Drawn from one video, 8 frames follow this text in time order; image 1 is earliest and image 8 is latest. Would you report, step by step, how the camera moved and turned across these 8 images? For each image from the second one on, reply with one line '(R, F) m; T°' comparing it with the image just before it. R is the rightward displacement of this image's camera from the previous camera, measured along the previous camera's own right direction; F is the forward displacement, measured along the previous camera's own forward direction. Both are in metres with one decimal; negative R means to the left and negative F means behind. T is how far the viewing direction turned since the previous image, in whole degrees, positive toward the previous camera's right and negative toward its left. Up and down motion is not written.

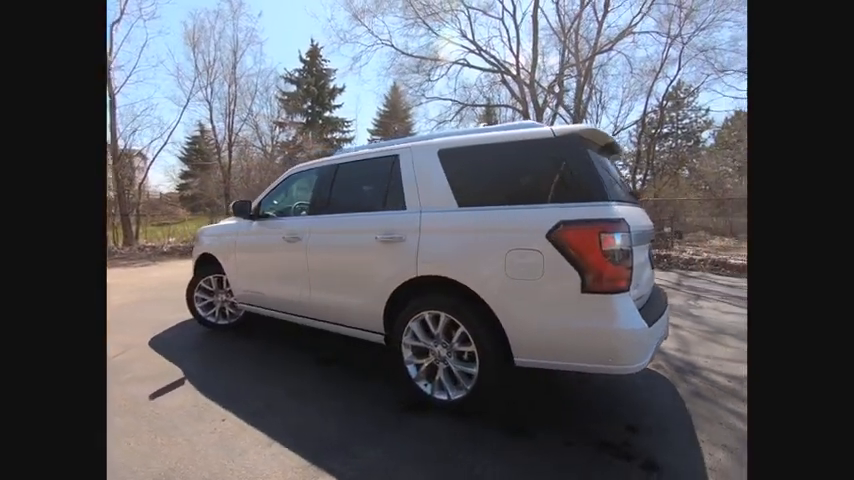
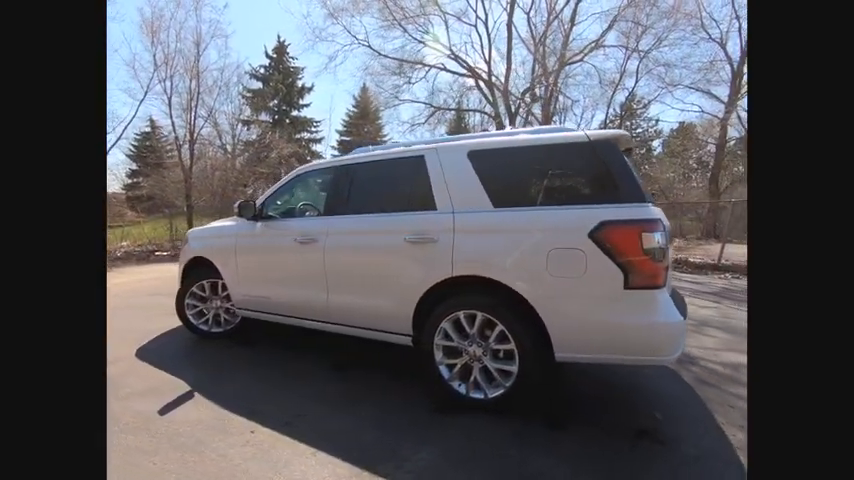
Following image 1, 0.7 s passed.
(-0.6, 0.0) m; +6°
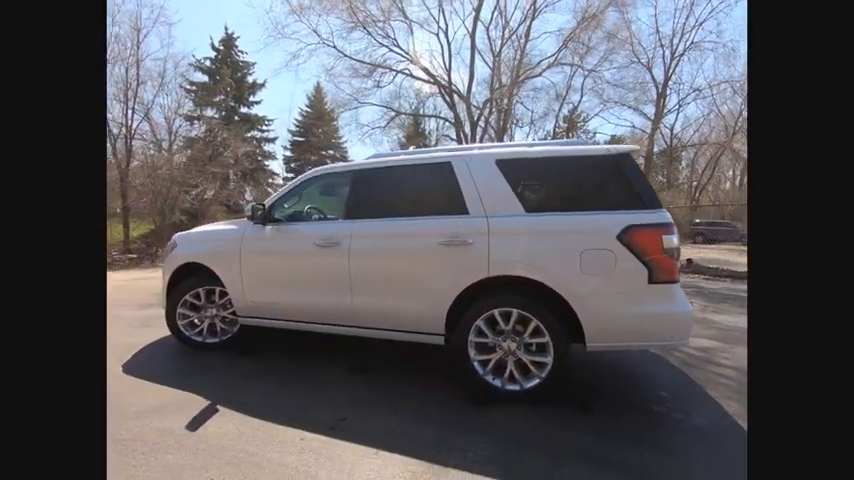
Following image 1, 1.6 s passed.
(-0.8, -0.1) m; +8°
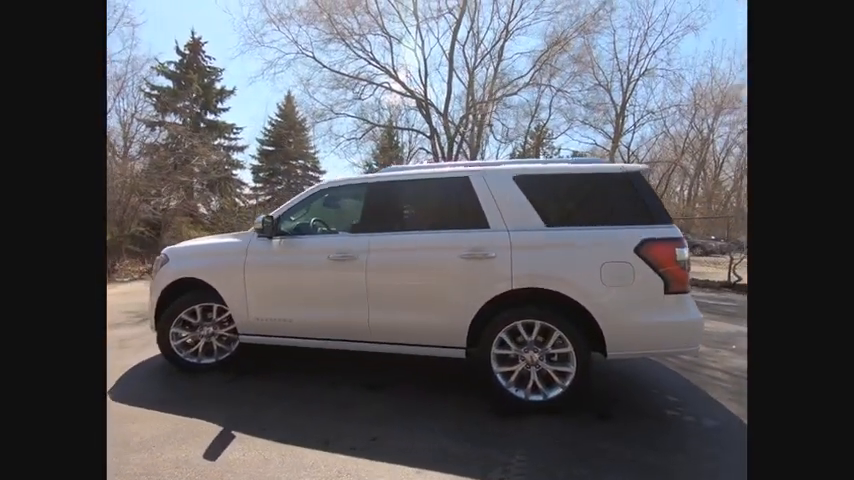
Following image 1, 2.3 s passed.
(-0.6, 0.0) m; +5°
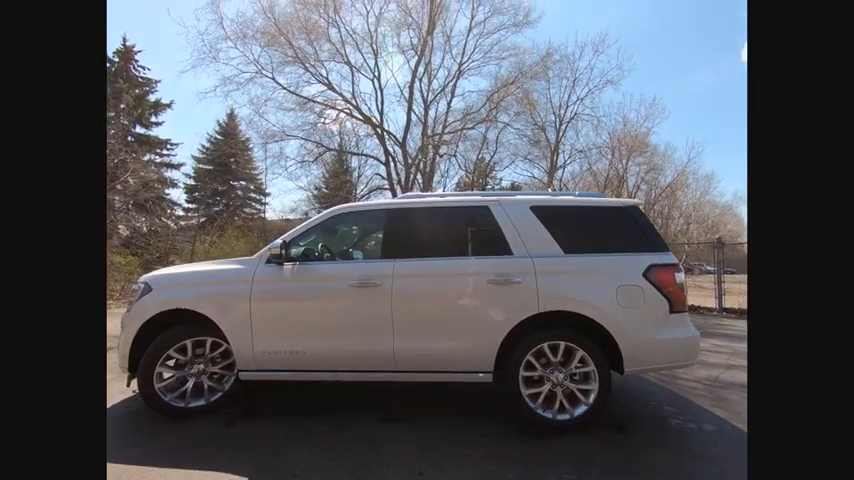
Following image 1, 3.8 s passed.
(-0.9, 0.0) m; +10°
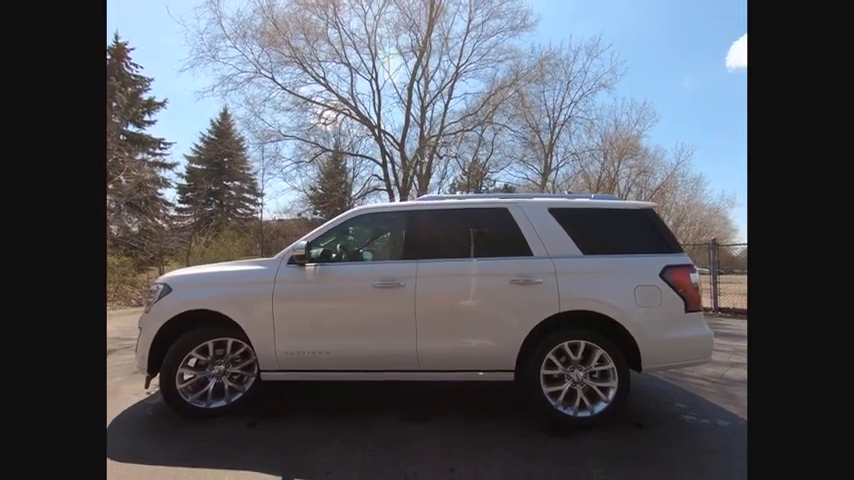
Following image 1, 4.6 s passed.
(-0.3, -0.1) m; +1°
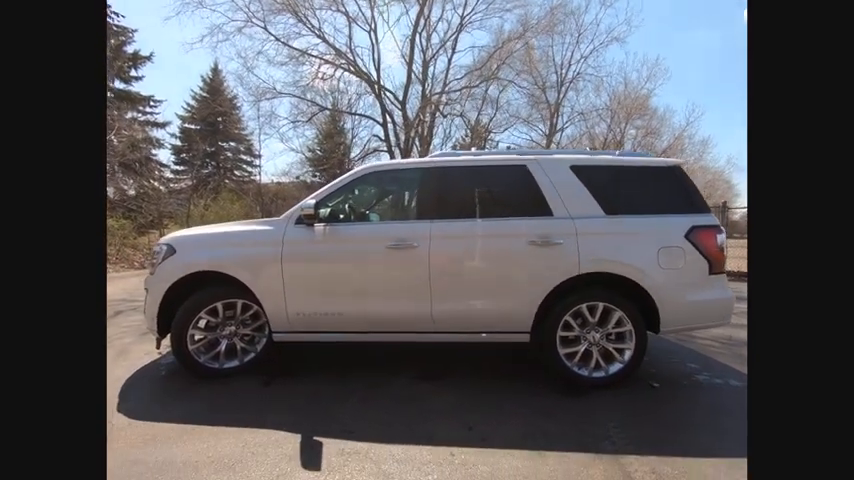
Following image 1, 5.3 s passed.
(-0.2, +0.2) m; 0°
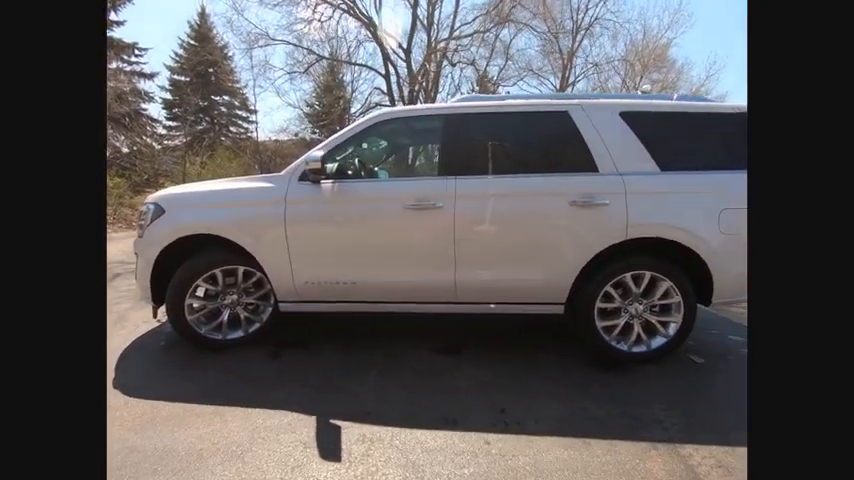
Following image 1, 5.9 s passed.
(-0.2, +0.5) m; 0°
